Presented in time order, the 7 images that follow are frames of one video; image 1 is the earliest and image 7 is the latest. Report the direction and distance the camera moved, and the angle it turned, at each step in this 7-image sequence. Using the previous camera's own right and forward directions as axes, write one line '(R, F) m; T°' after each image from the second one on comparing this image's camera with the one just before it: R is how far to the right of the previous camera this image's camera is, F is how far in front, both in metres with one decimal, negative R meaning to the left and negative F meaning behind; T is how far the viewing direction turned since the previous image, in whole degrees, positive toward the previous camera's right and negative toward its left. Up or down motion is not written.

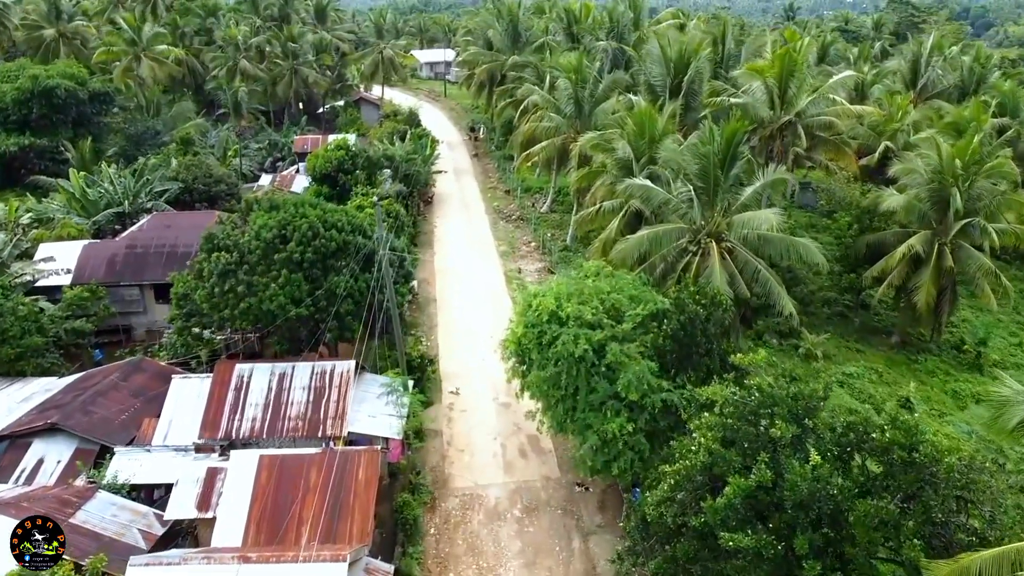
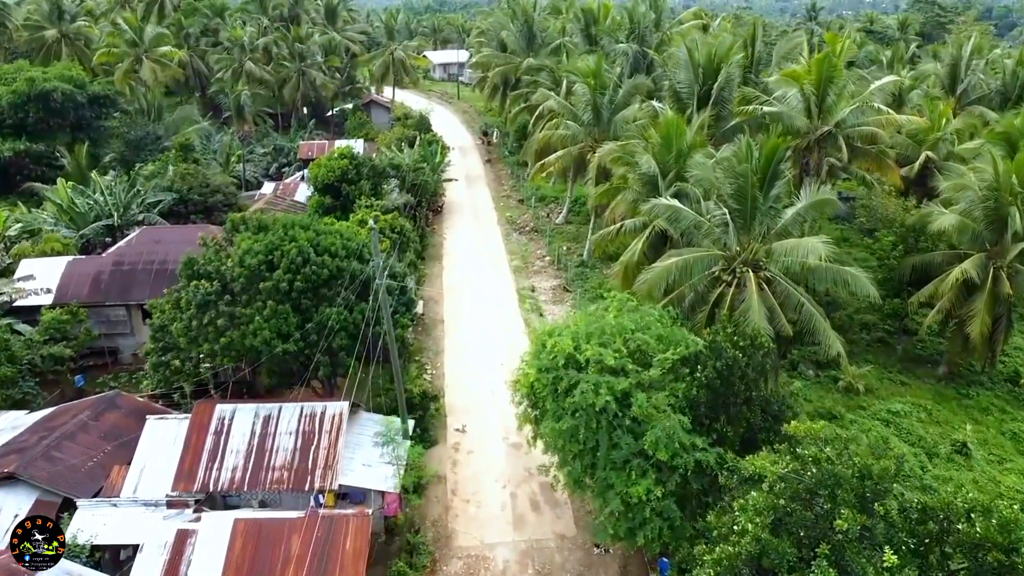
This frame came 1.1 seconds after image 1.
(0.0, +1.6) m; -1°
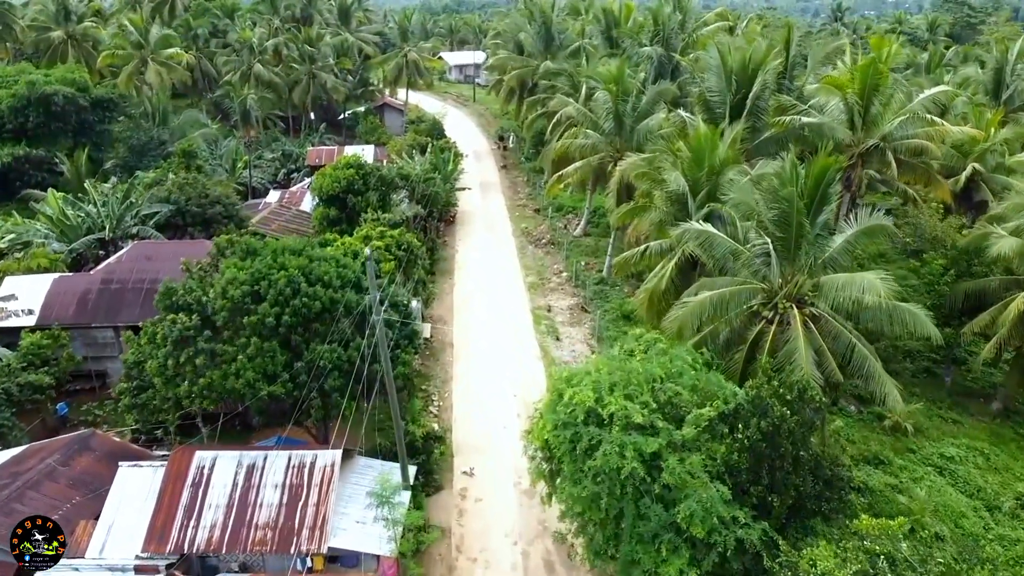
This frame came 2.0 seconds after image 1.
(0.0, +1.5) m; -1°
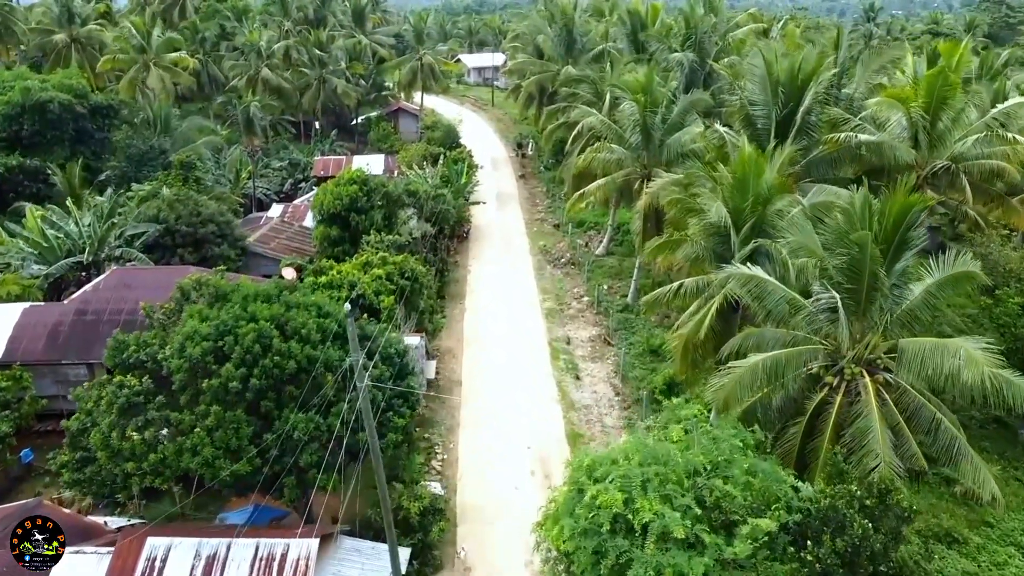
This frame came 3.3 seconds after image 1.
(+0.1, +2.1) m; -1°
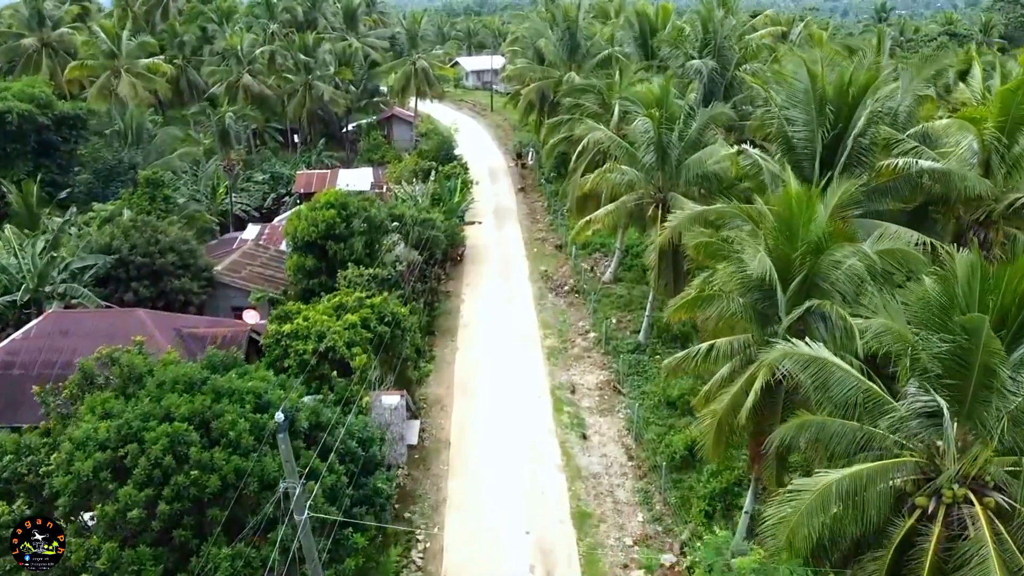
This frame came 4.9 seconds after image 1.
(+0.1, +2.5) m; 0°
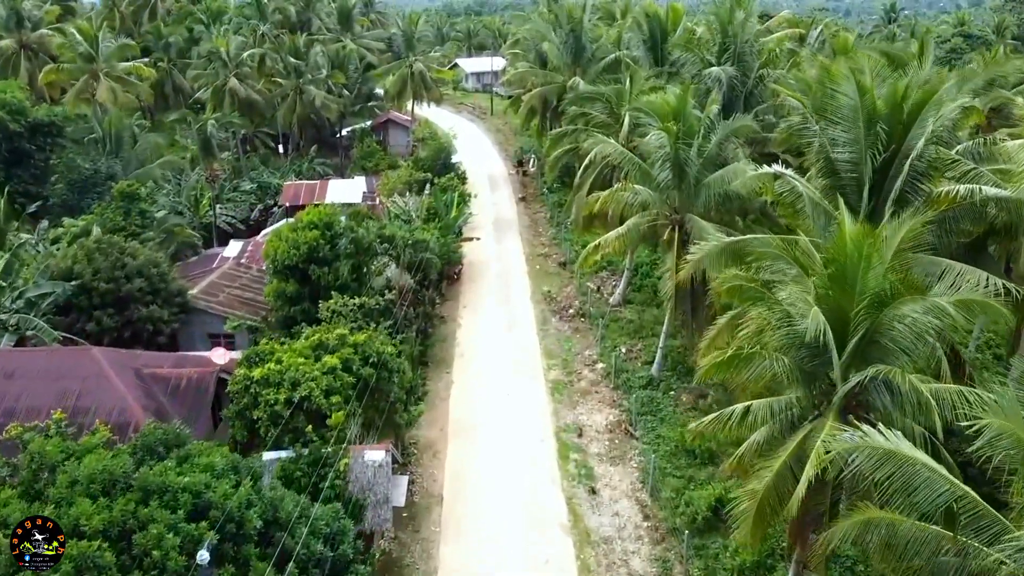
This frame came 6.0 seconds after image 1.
(0.0, +1.8) m; 0°
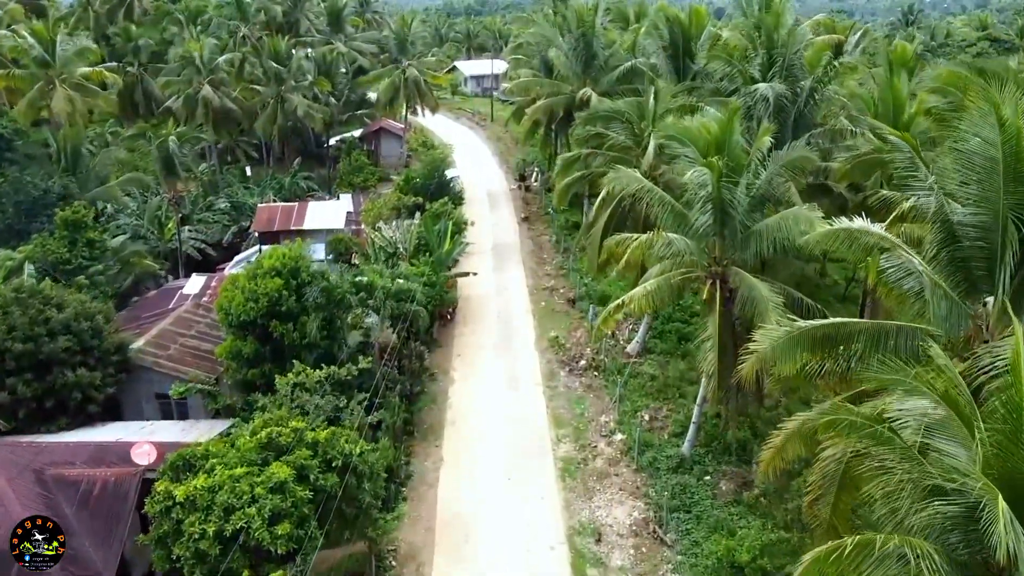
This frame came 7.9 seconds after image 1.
(-0.1, +3.2) m; 0°
